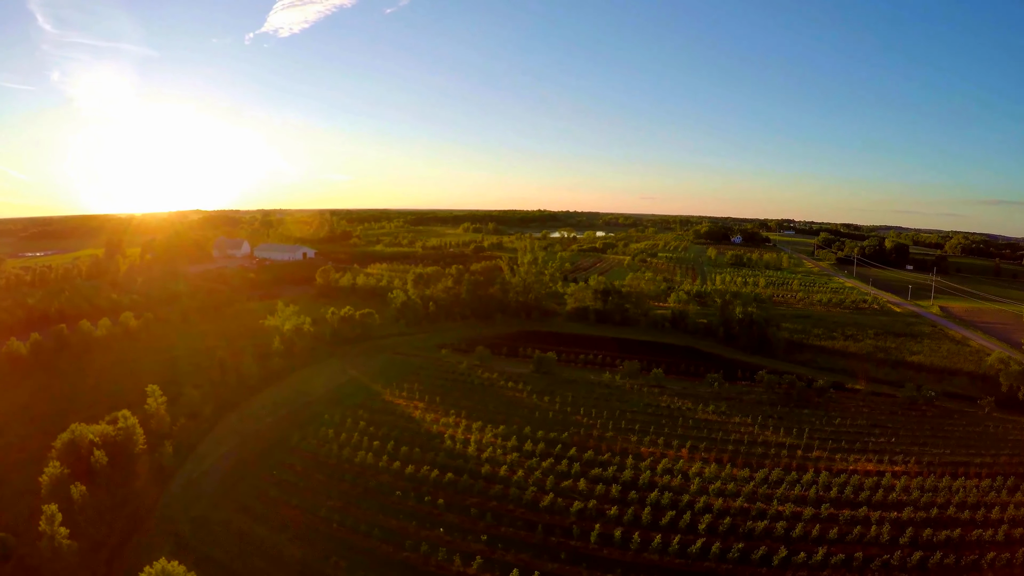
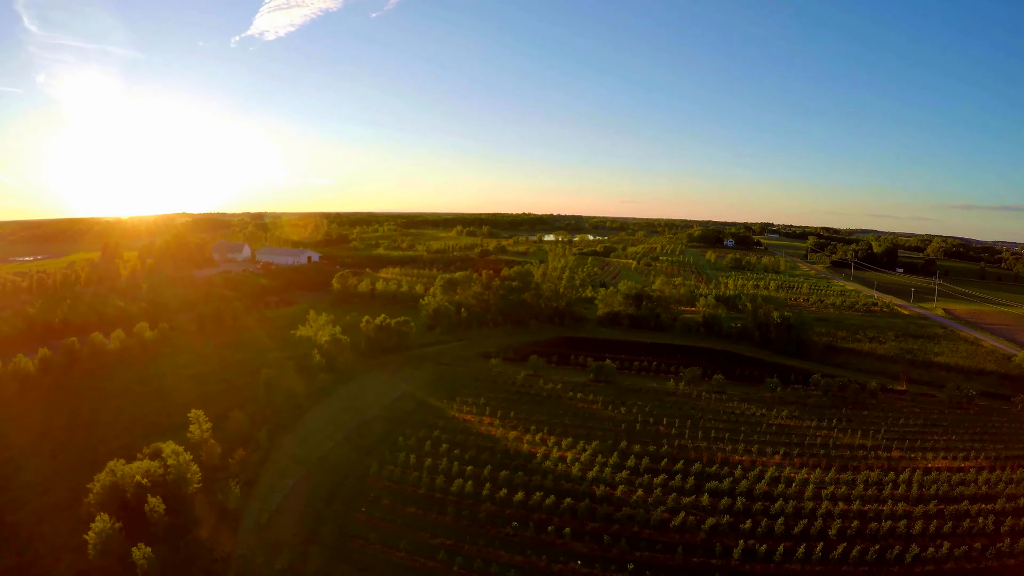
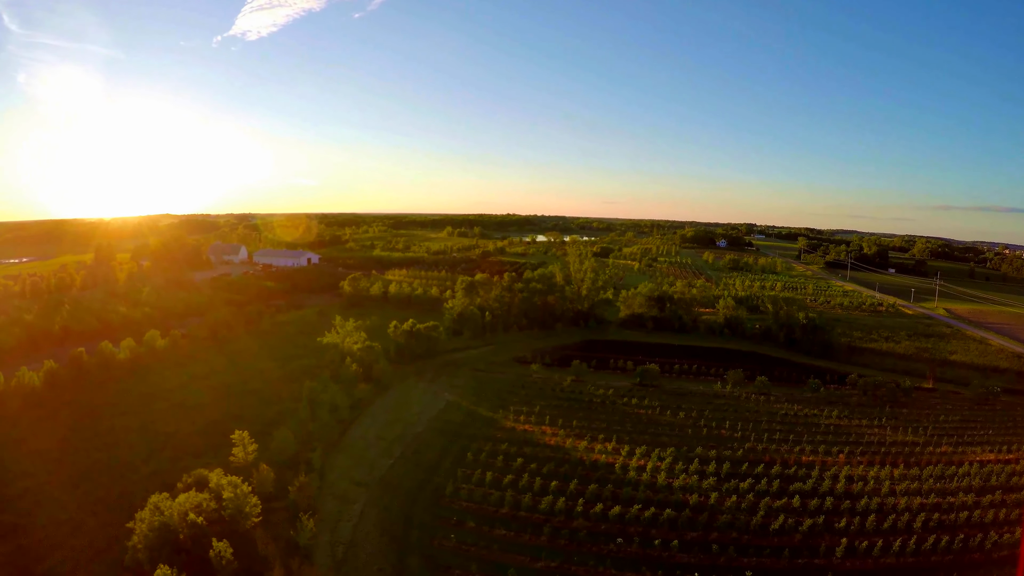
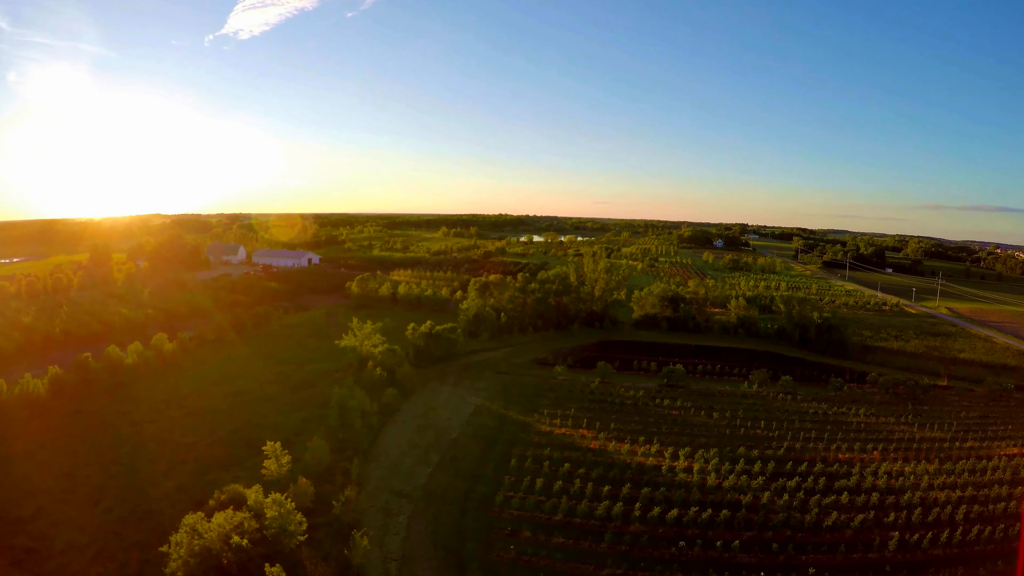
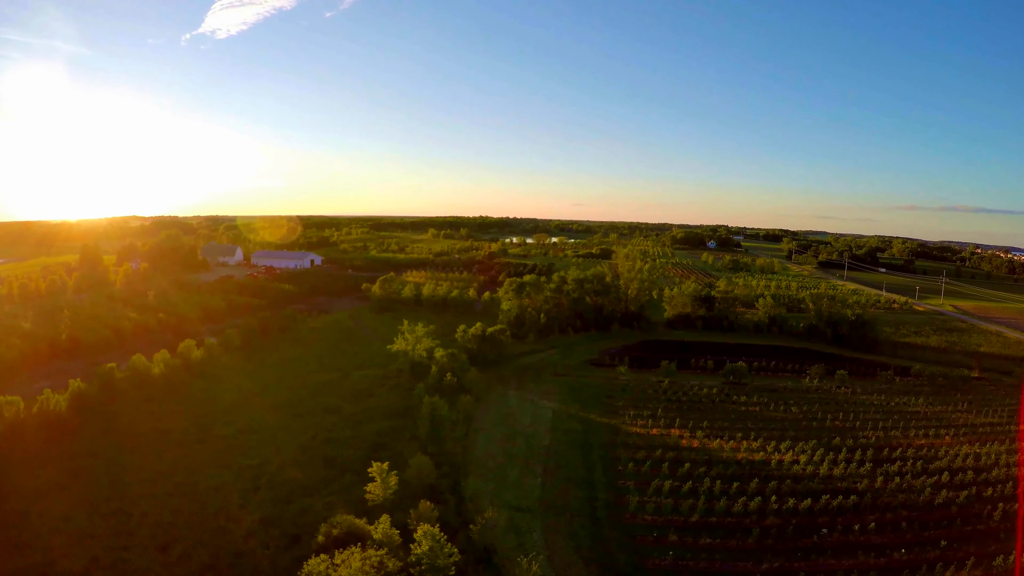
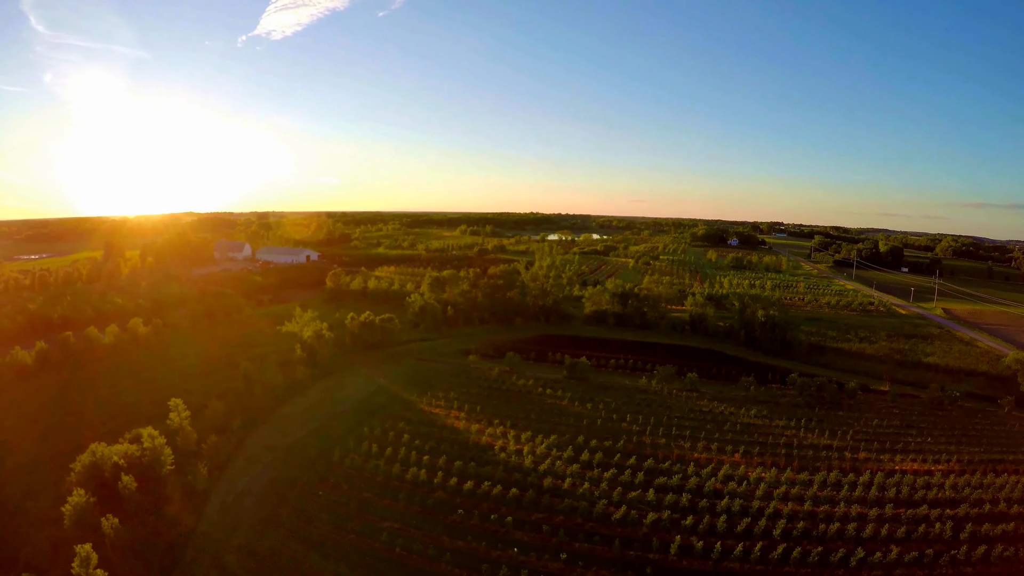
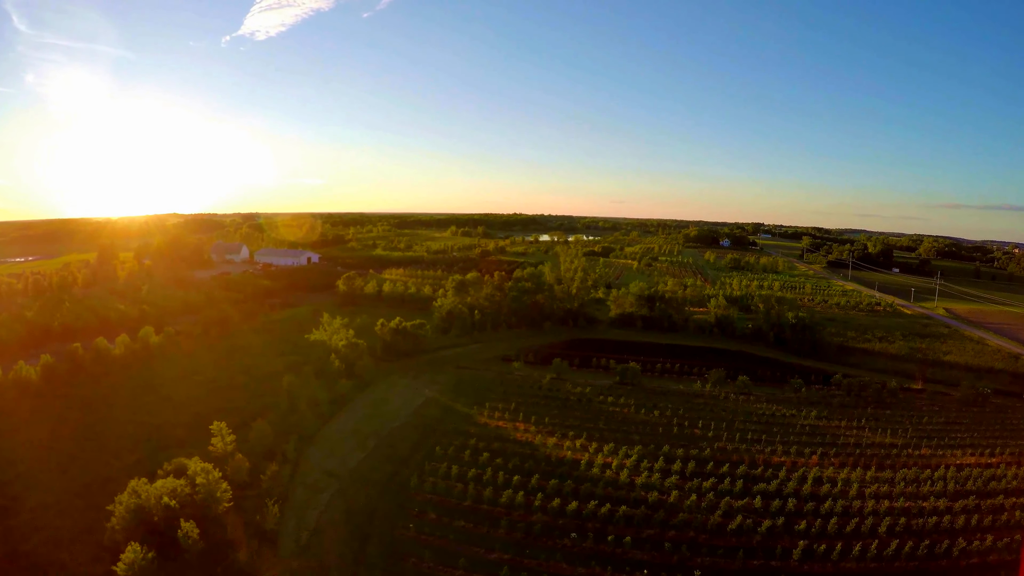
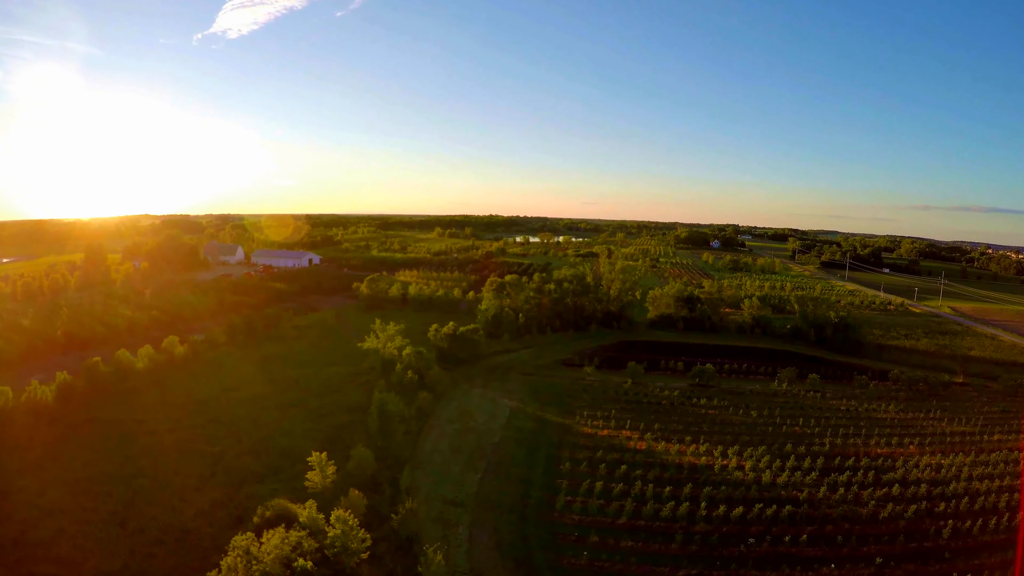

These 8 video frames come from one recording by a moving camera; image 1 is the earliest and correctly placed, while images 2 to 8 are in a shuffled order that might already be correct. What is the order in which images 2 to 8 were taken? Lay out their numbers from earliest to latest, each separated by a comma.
6, 2, 7, 3, 4, 8, 5
